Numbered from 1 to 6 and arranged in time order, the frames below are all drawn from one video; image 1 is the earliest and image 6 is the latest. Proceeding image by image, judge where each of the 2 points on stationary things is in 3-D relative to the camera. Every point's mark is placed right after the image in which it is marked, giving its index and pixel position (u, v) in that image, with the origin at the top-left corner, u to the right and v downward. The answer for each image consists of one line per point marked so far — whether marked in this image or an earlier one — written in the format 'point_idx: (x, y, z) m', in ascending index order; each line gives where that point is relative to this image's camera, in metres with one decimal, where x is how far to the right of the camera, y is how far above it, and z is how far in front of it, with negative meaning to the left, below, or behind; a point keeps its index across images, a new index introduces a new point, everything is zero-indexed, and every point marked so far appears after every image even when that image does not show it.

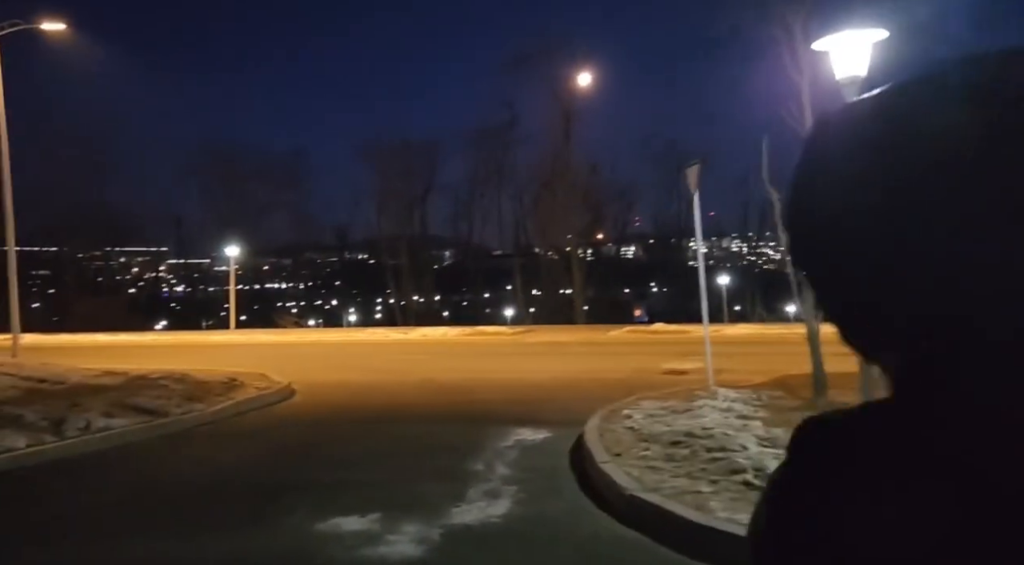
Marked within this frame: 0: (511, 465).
0: (0.0, -1.9, +8.2) m
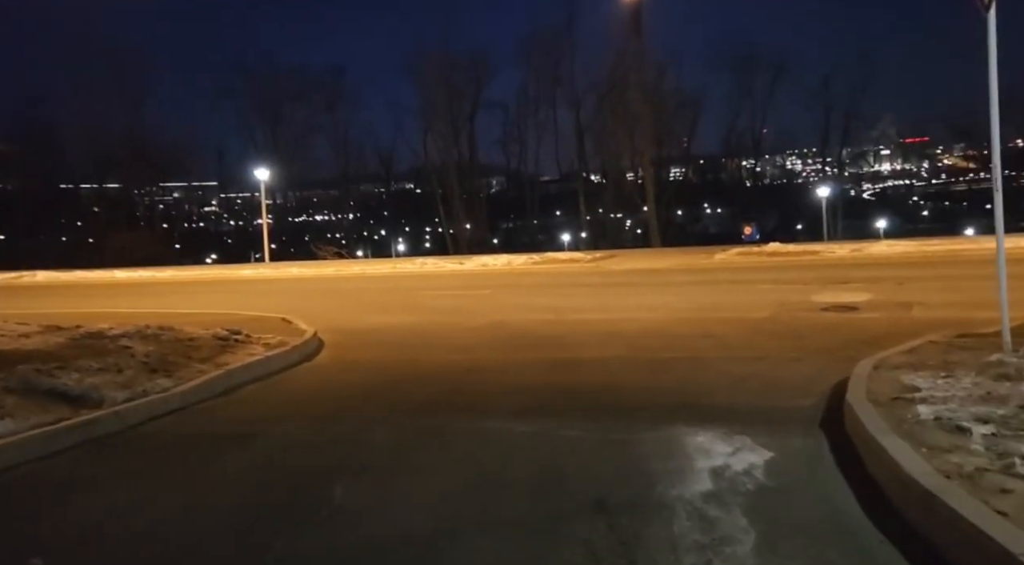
0: (+1.1, -1.3, +3.3) m
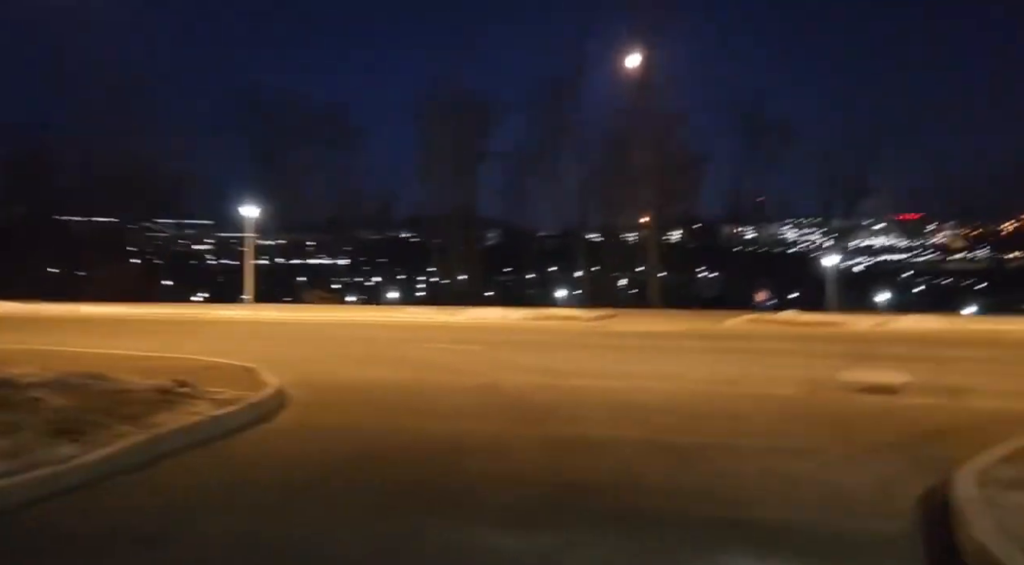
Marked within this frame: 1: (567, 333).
0: (+1.1, -1.5, +1.5) m
1: (+1.3, -1.3, +19.9) m
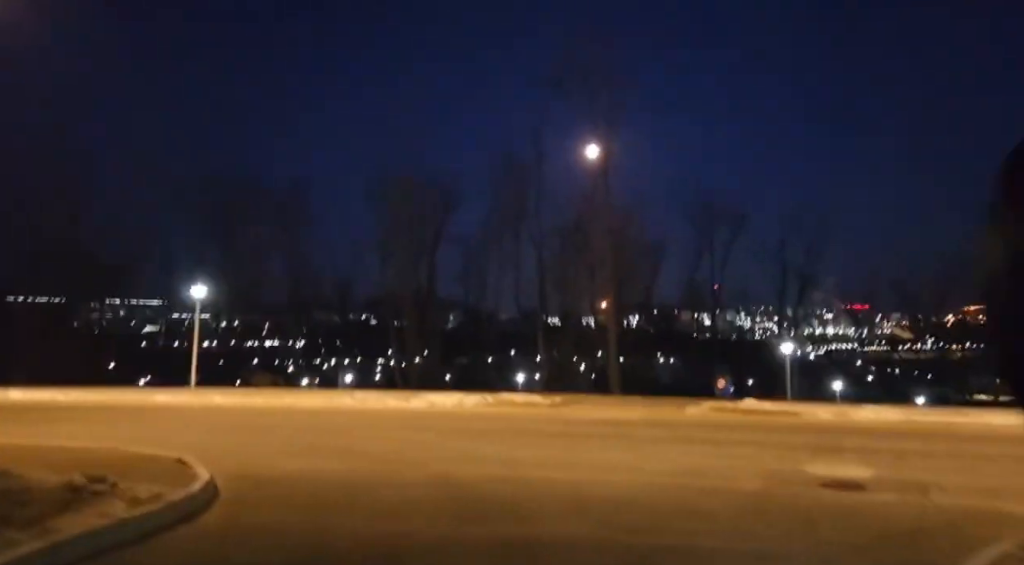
0: (+0.9, -1.7, +0.9) m
1: (+0.3, -3.3, +19.3) m
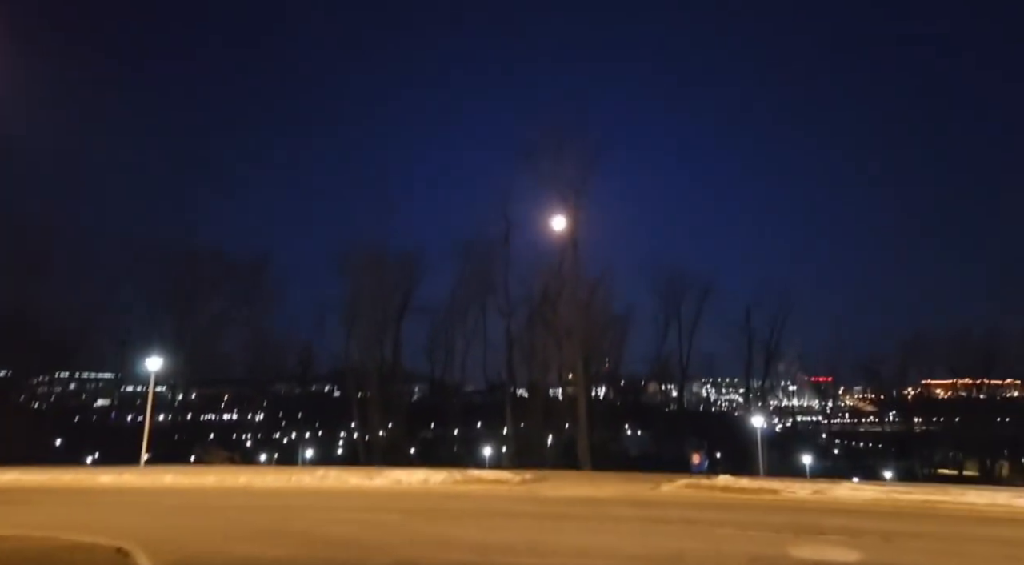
0: (+1.0, -1.8, +0.3) m
1: (-0.5, -5.0, +18.4) m
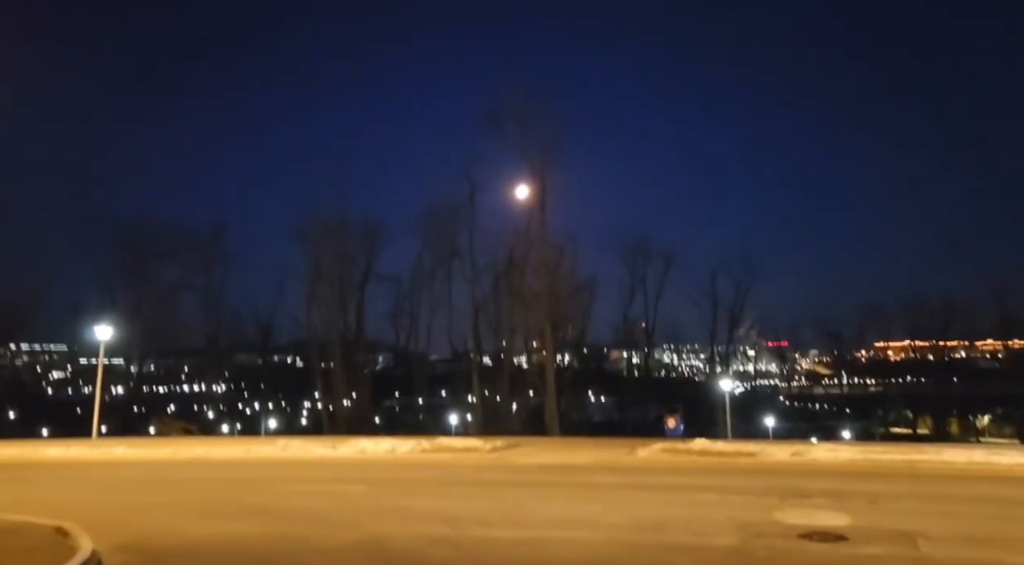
0: (+1.2, -1.6, -0.4) m
1: (-1.1, -4.1, +17.7) m
